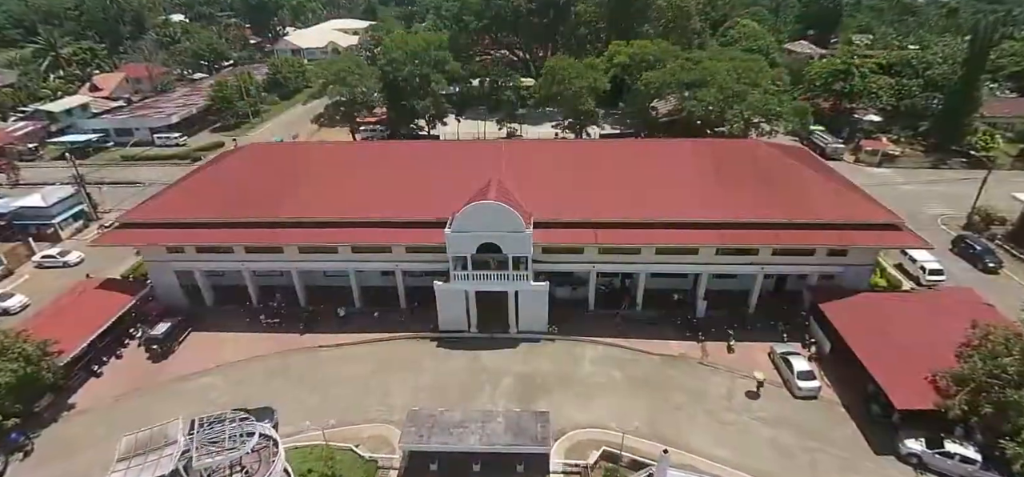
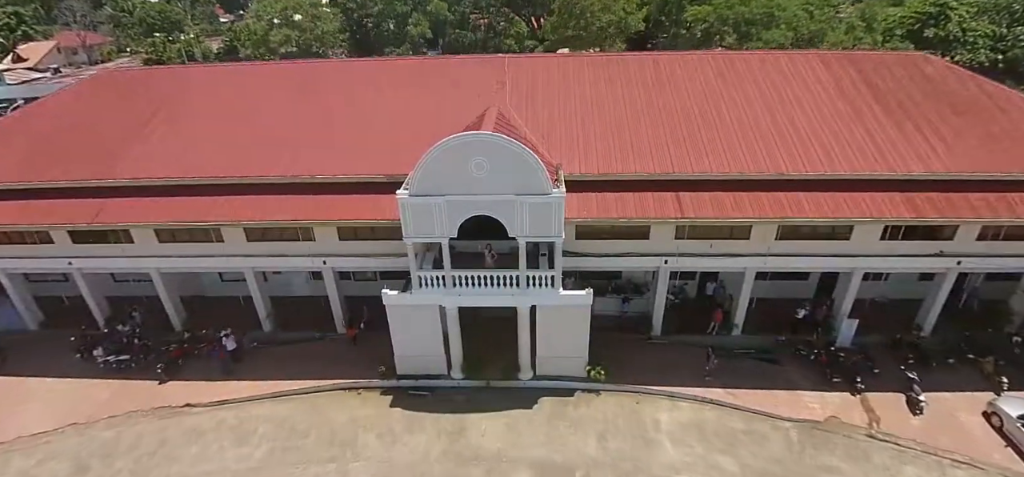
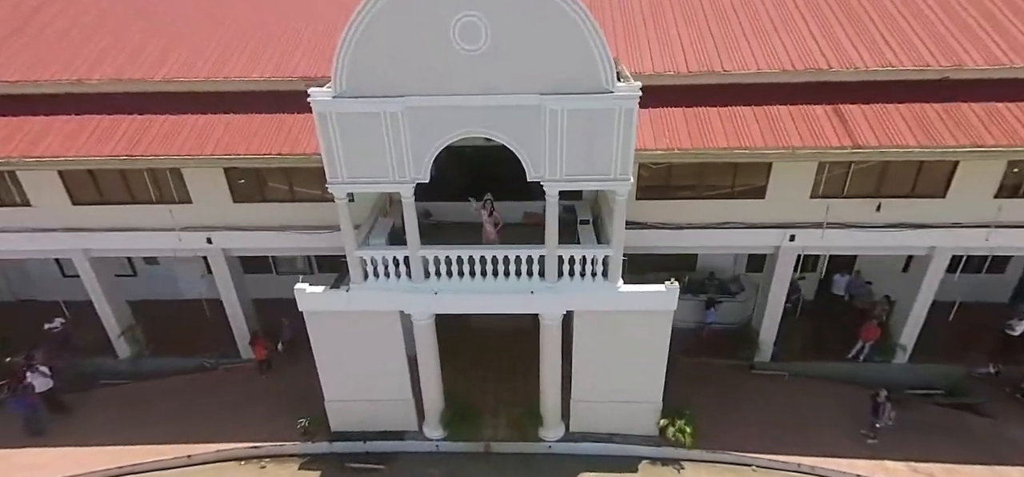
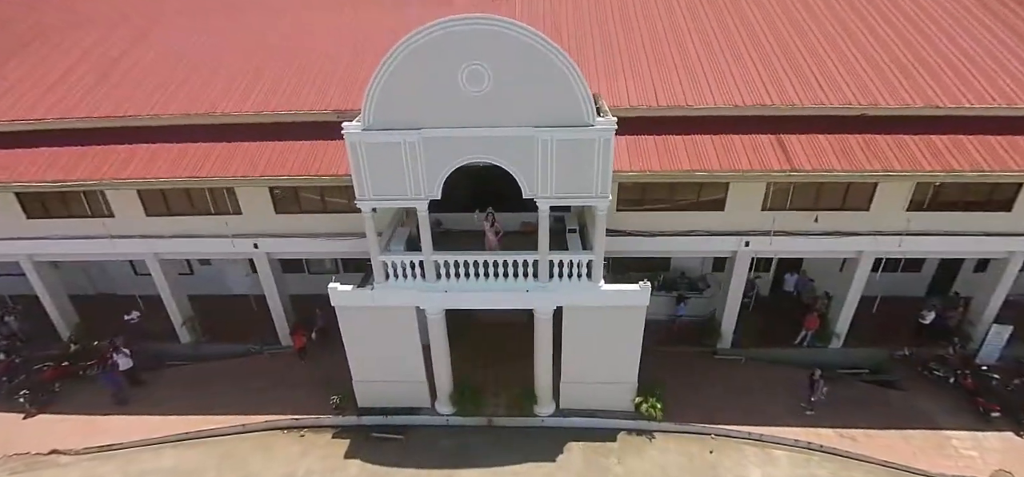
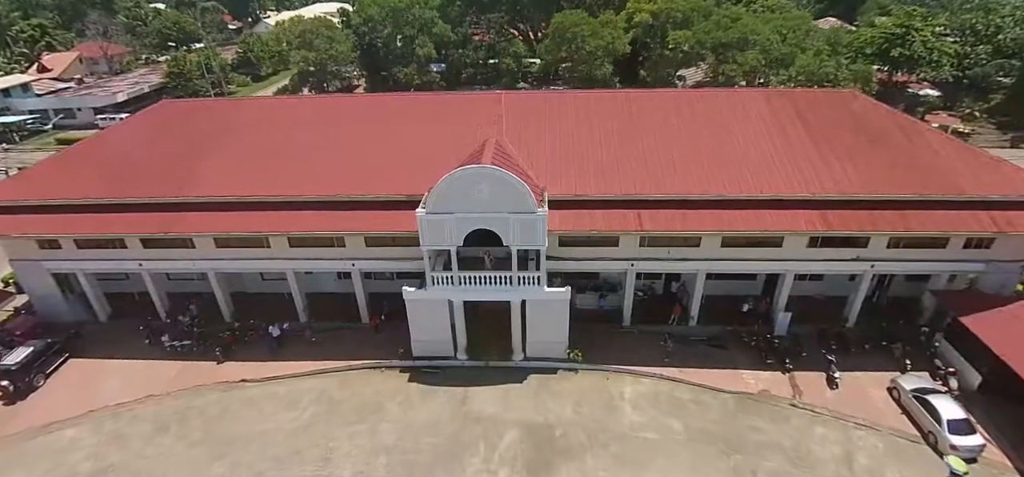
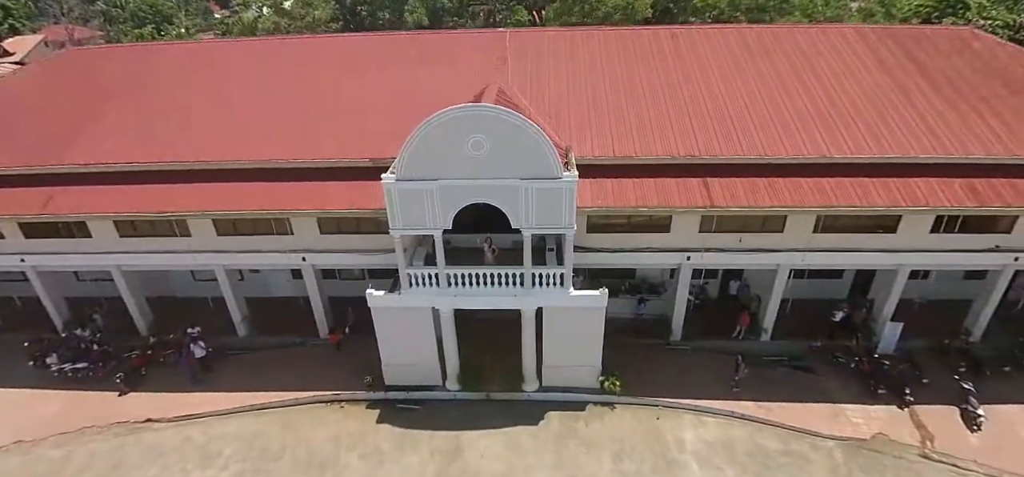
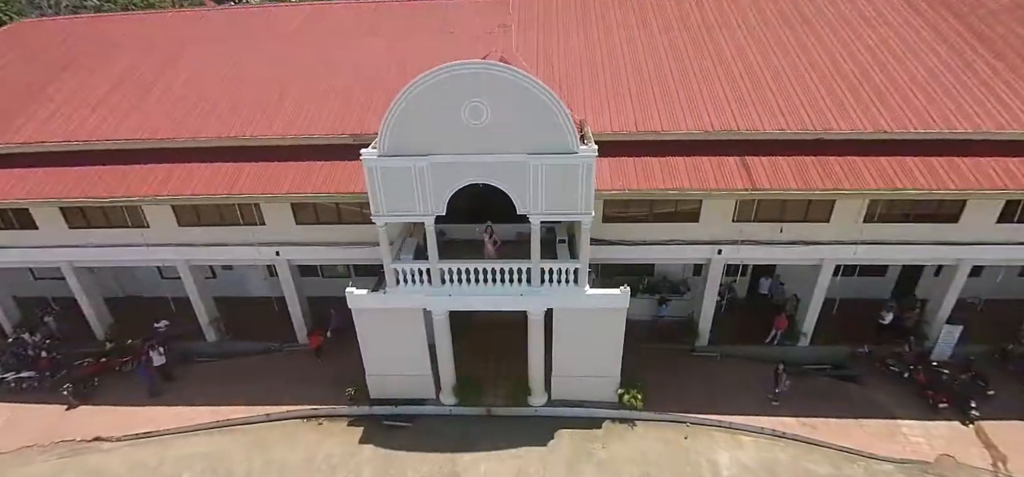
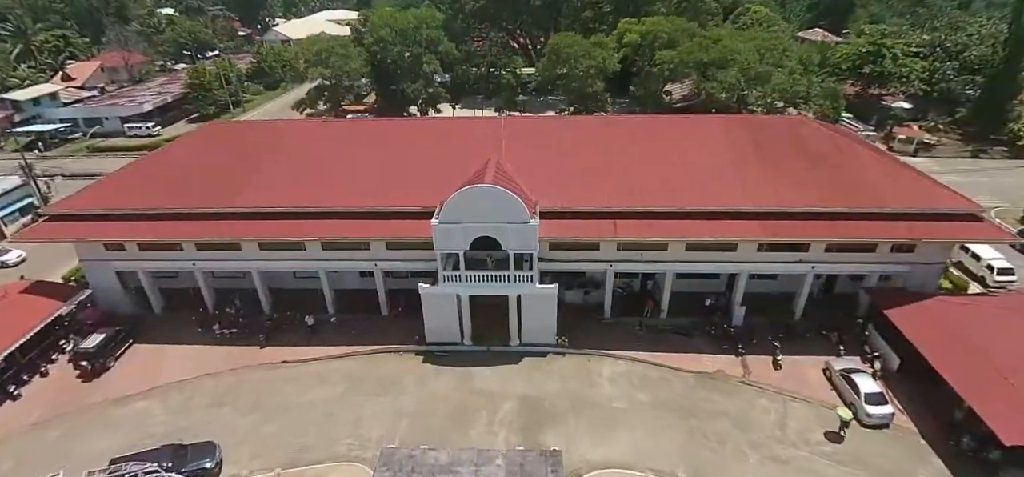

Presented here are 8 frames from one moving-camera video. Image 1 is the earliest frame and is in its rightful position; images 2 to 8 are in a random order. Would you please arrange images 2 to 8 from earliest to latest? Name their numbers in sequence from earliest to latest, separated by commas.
8, 5, 2, 6, 7, 4, 3
